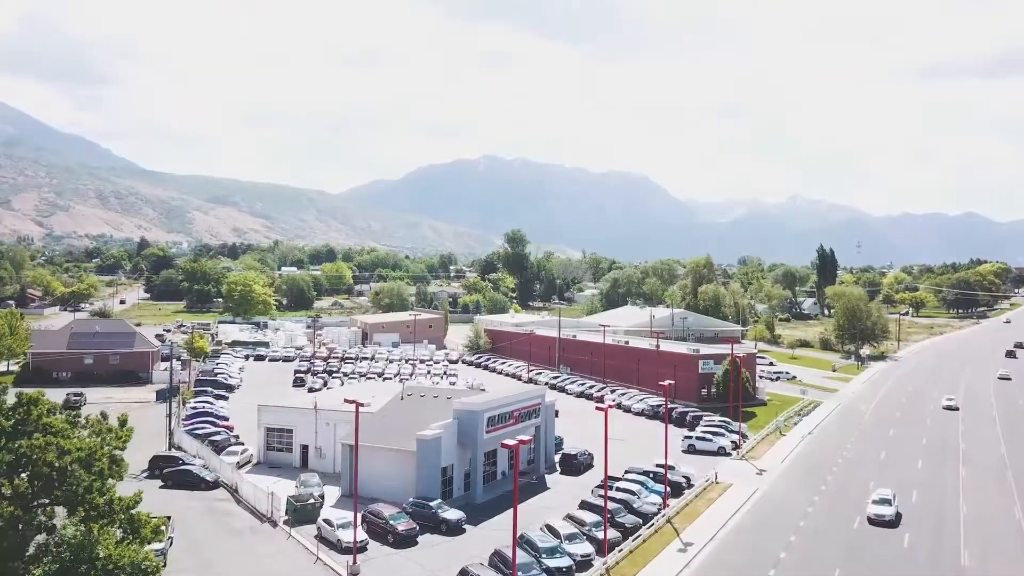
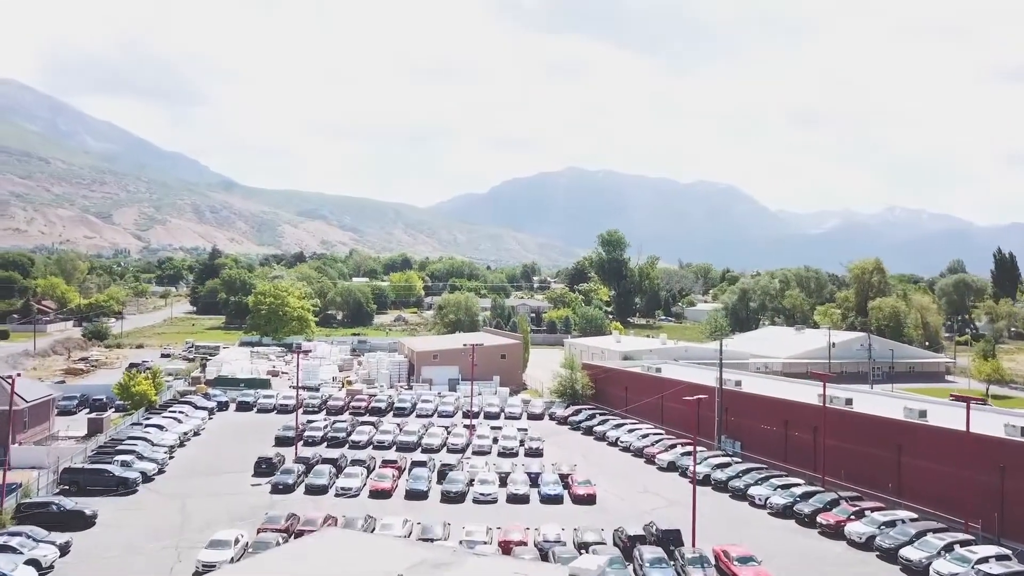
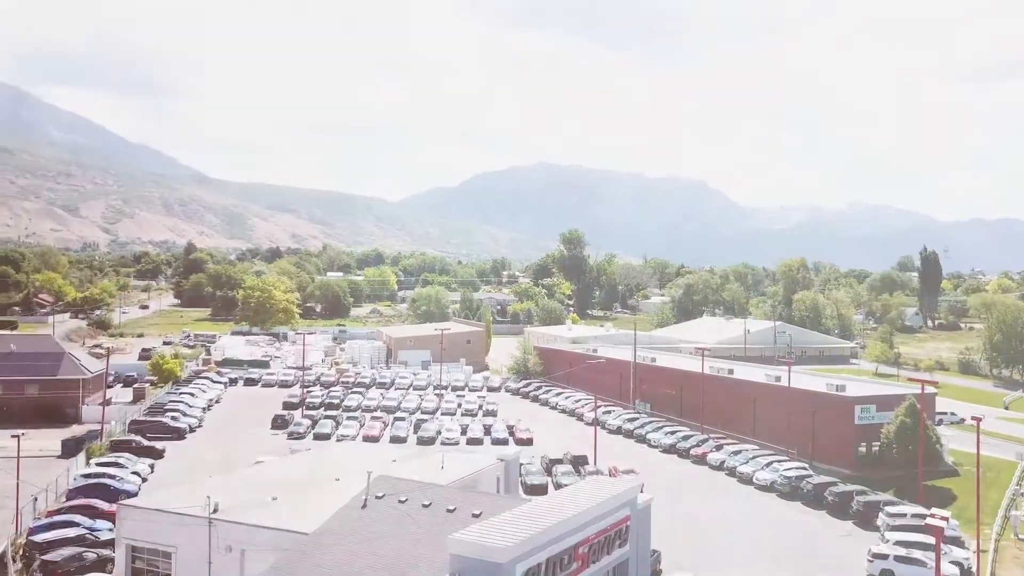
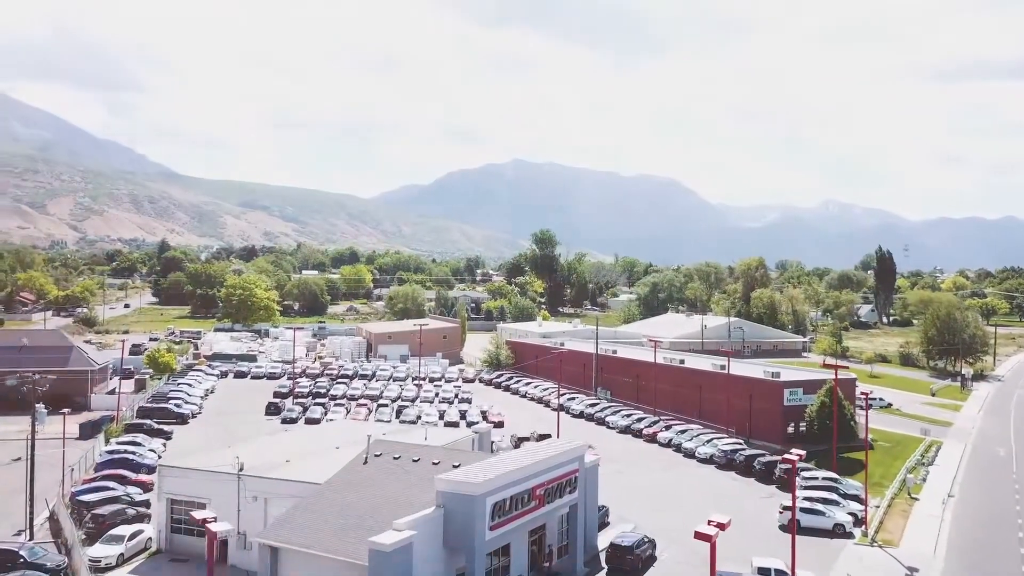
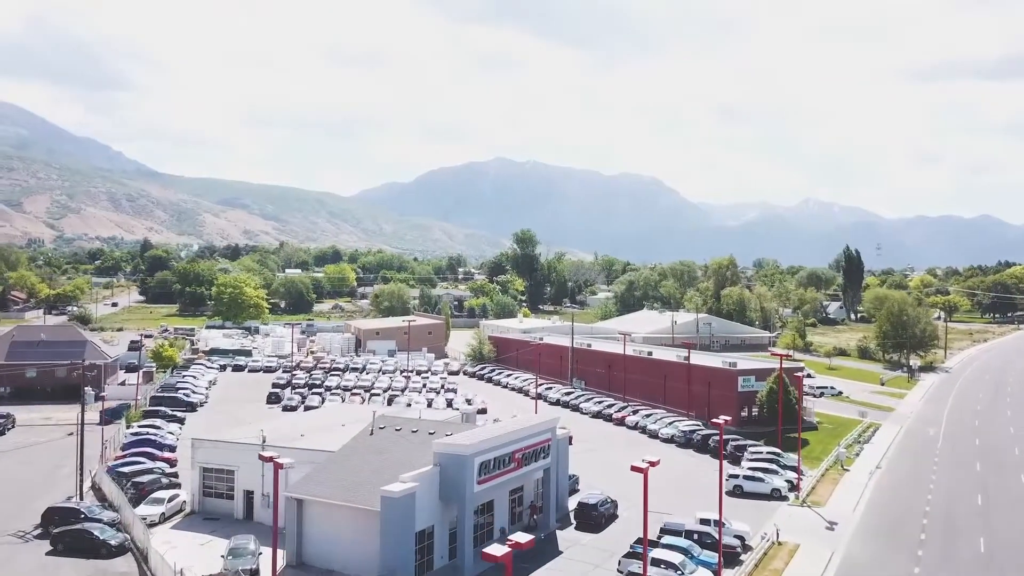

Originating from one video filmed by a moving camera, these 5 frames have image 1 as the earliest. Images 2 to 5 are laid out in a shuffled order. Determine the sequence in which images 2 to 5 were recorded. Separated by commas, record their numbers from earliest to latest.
5, 4, 3, 2
